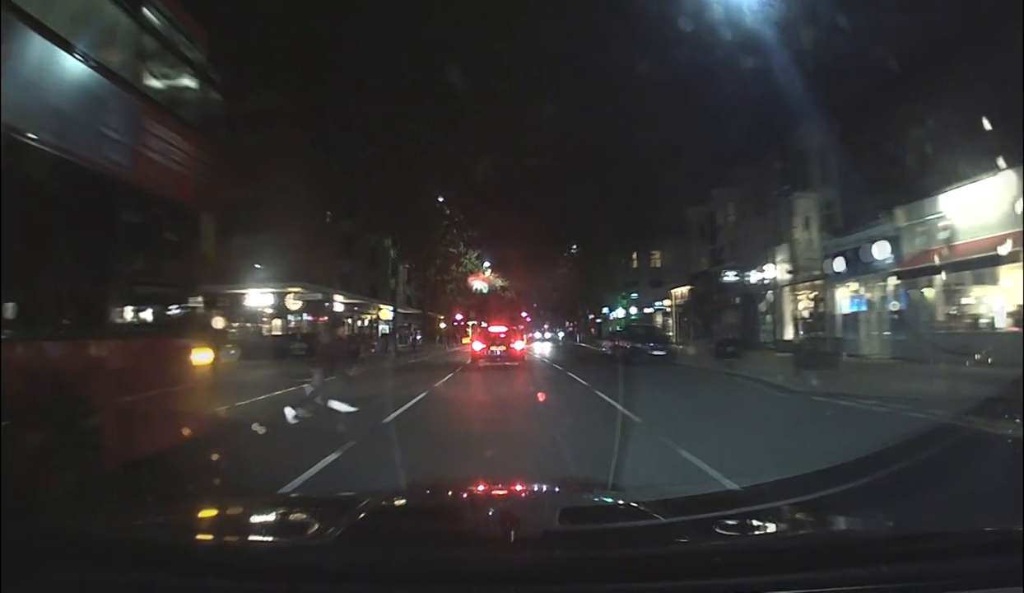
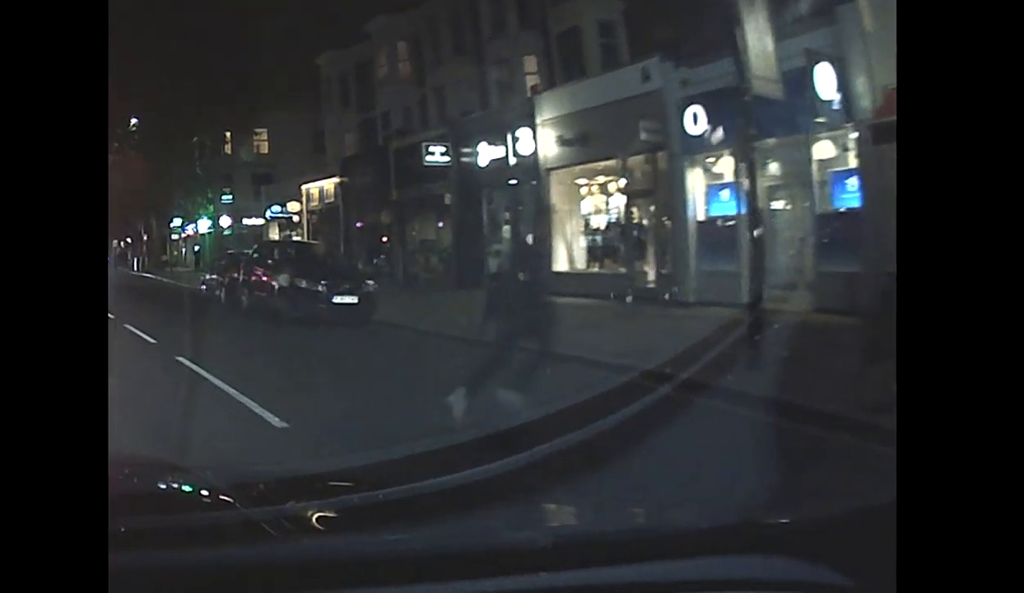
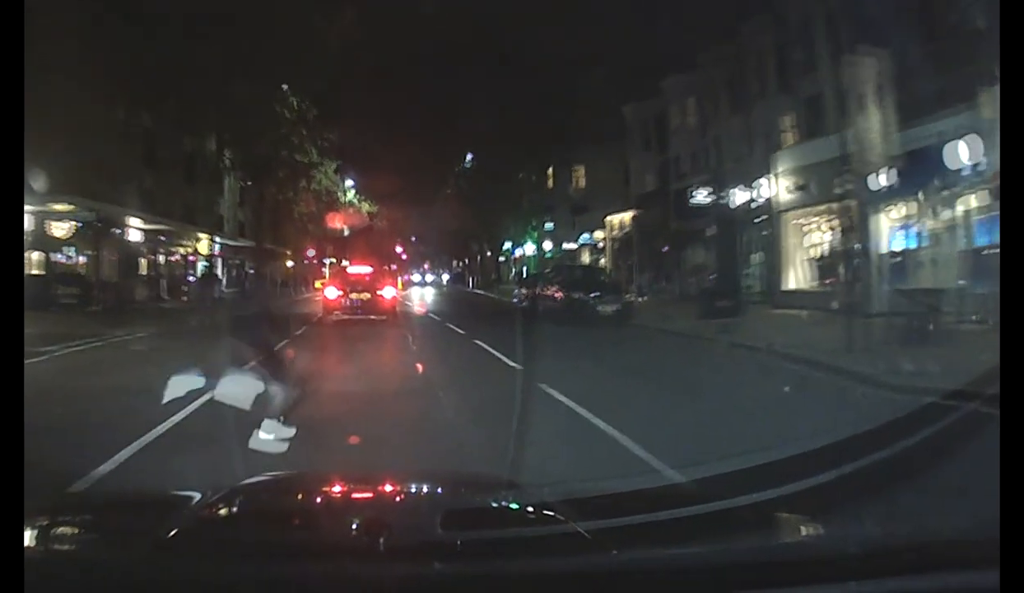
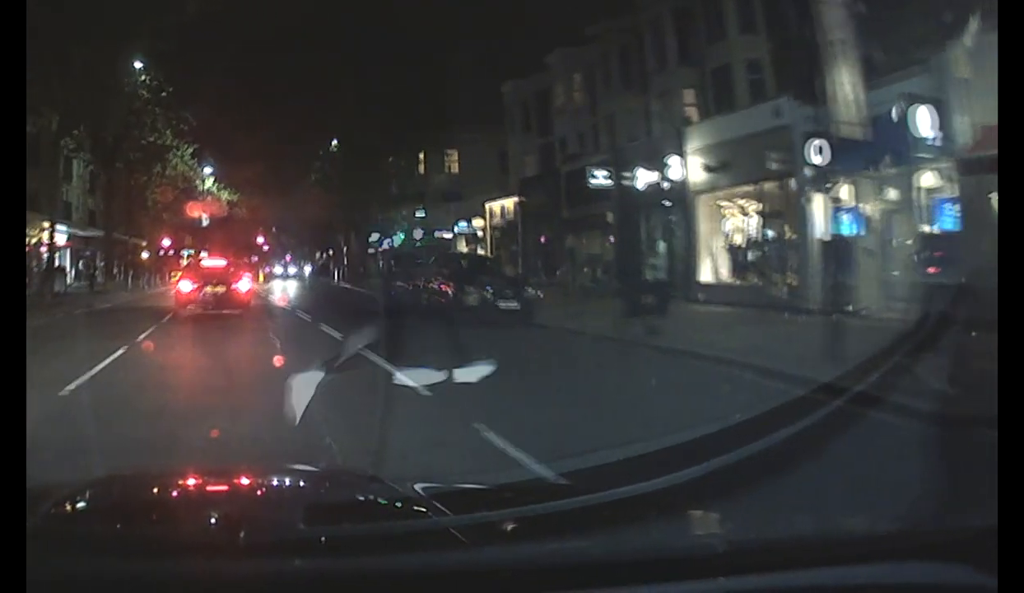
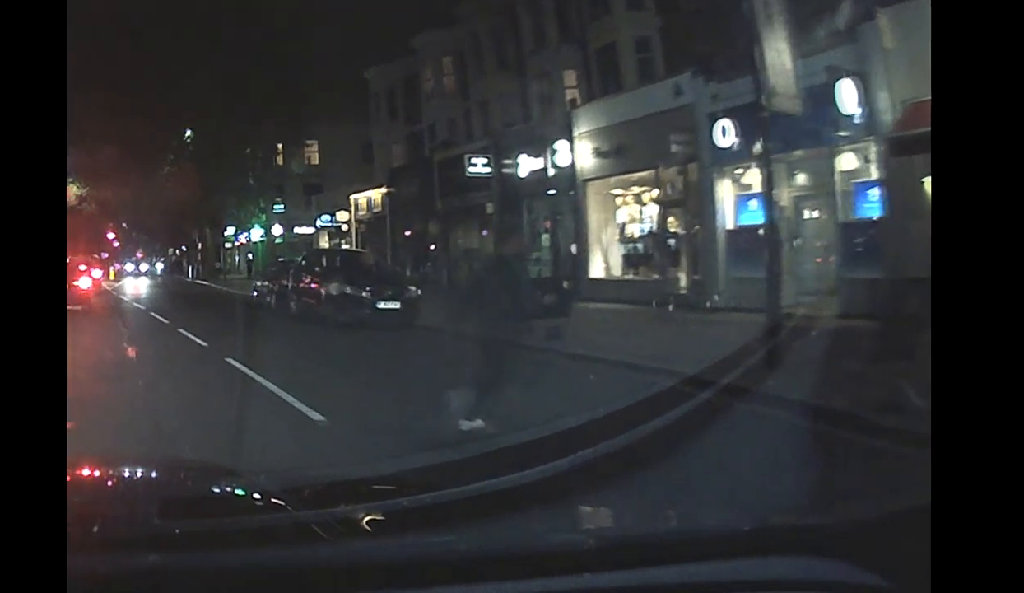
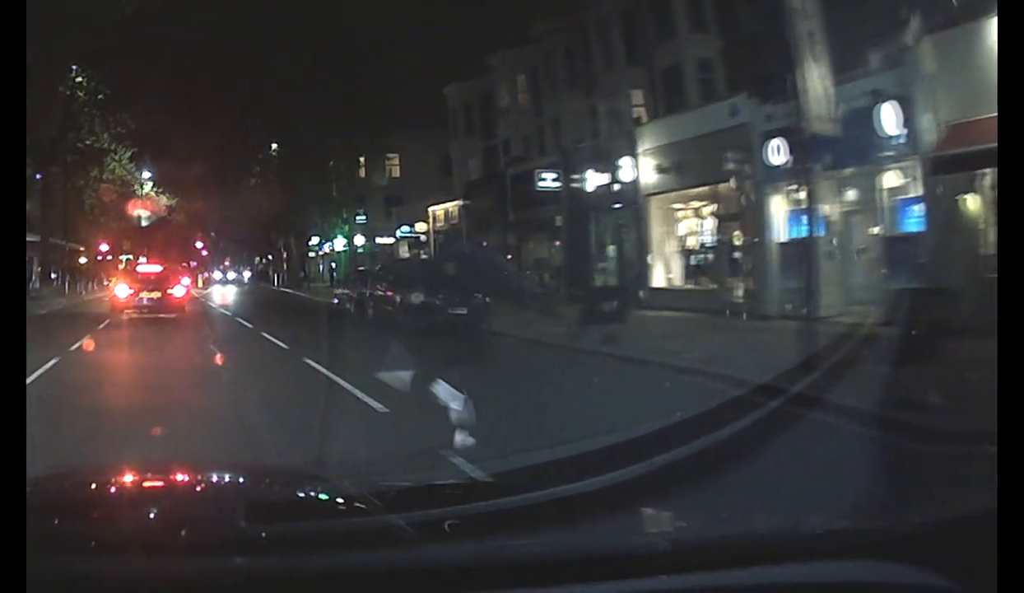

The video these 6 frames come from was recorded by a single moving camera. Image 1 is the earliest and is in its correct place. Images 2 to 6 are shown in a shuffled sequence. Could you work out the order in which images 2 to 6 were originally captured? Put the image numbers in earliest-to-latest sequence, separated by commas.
3, 4, 6, 5, 2
